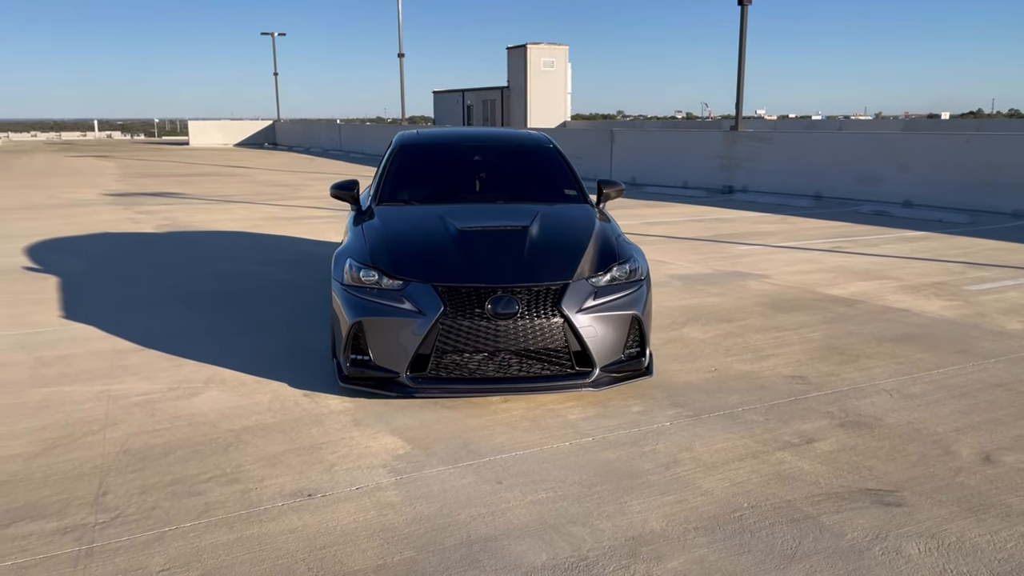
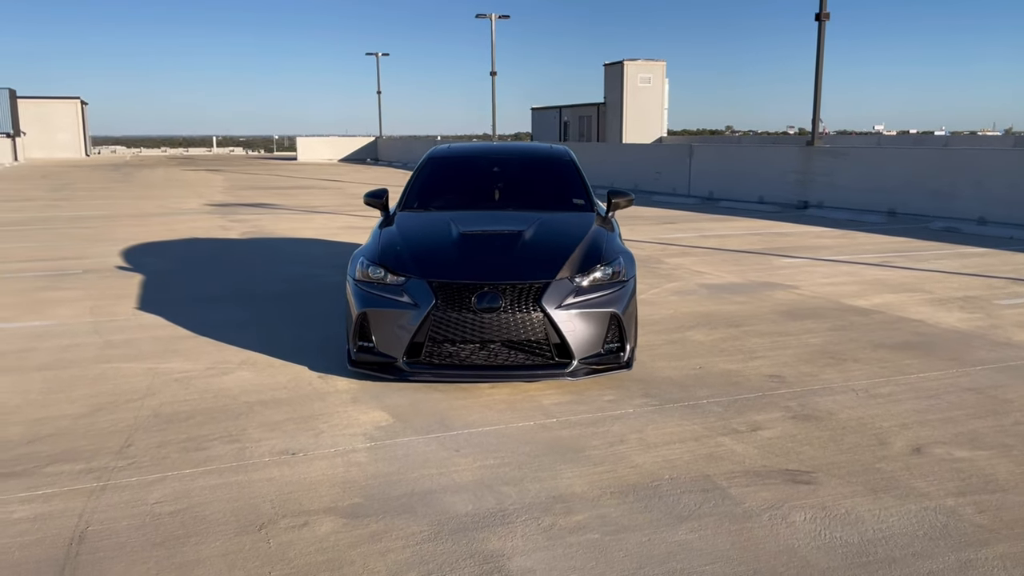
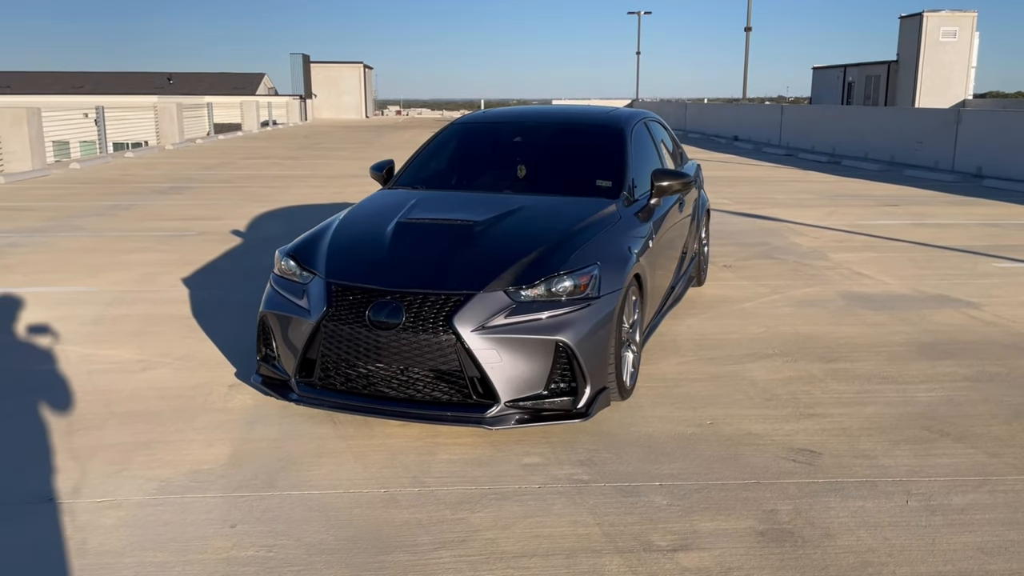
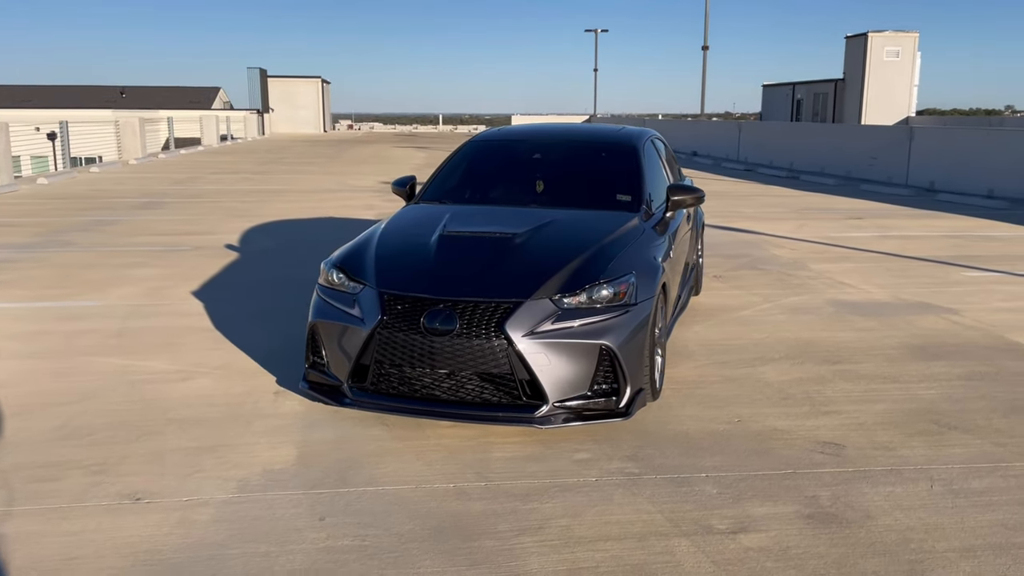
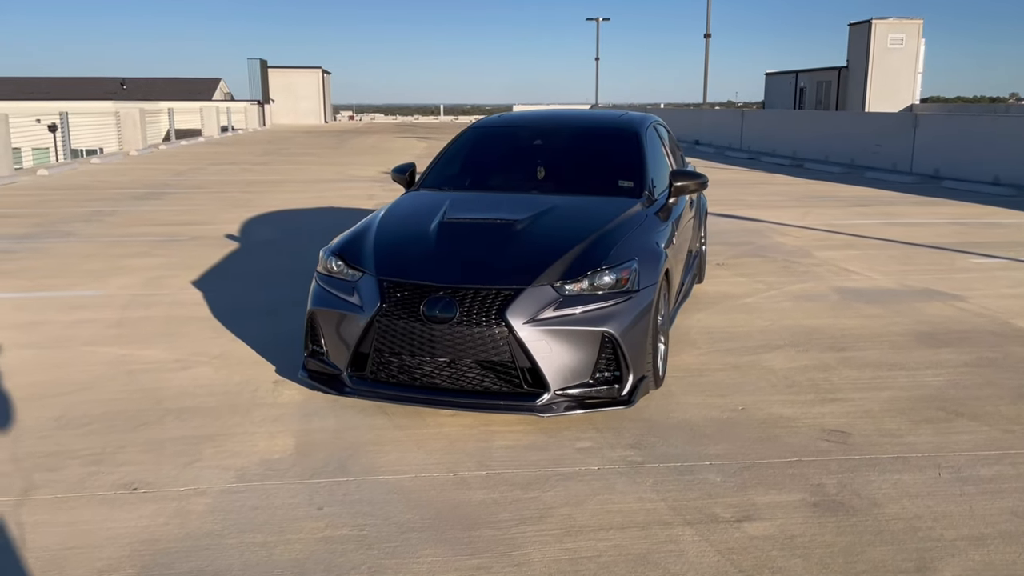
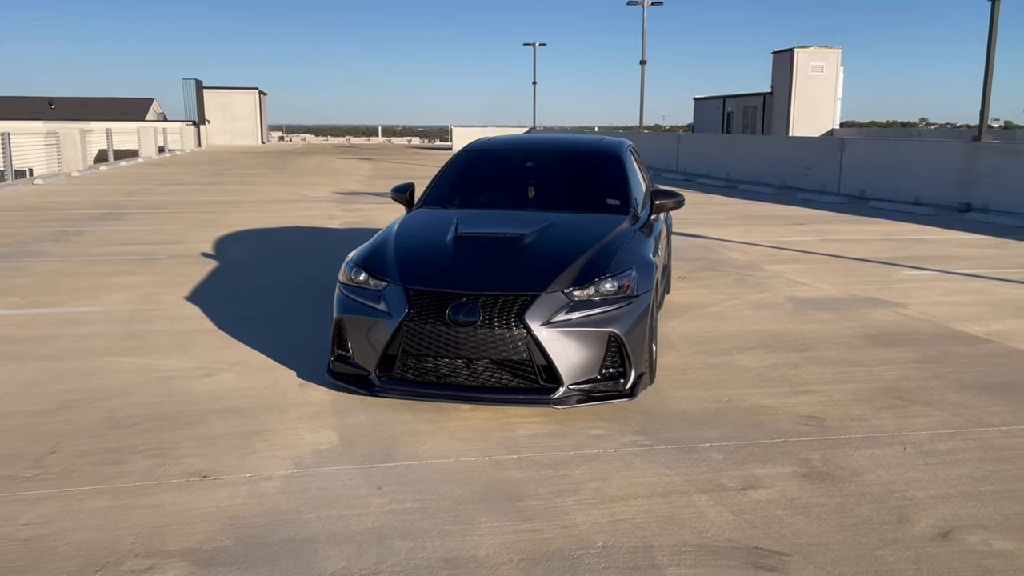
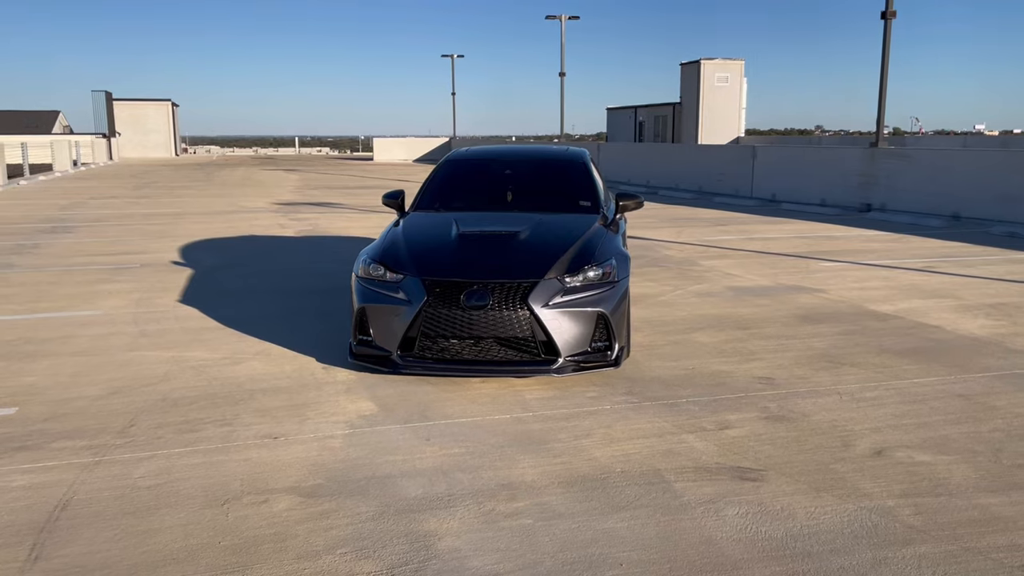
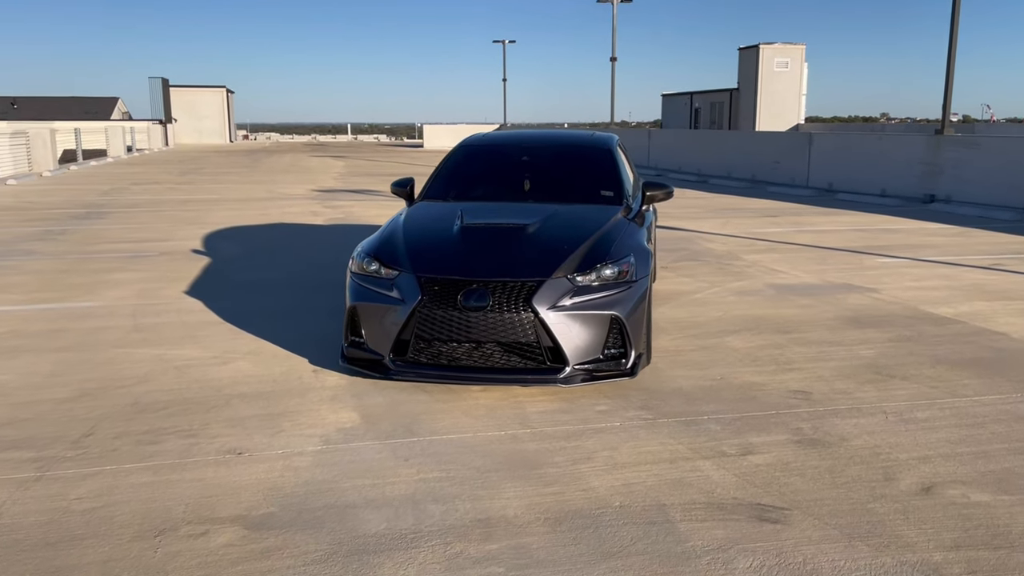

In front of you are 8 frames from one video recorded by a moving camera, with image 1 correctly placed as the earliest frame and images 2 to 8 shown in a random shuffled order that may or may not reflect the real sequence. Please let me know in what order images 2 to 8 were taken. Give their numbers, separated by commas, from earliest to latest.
2, 7, 8, 5, 3, 4, 6
